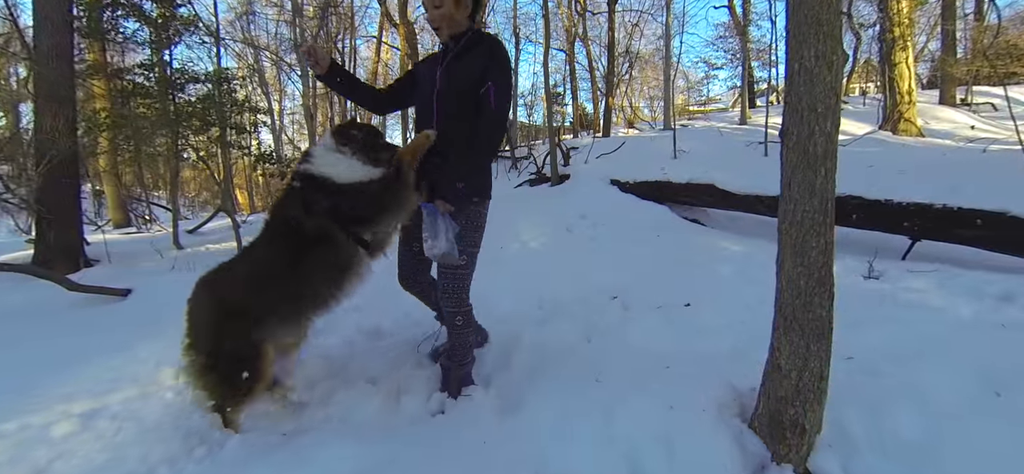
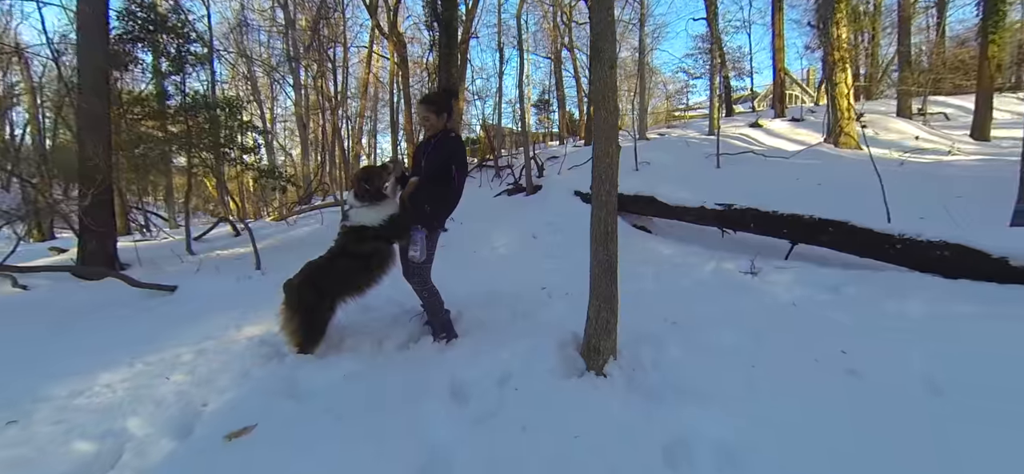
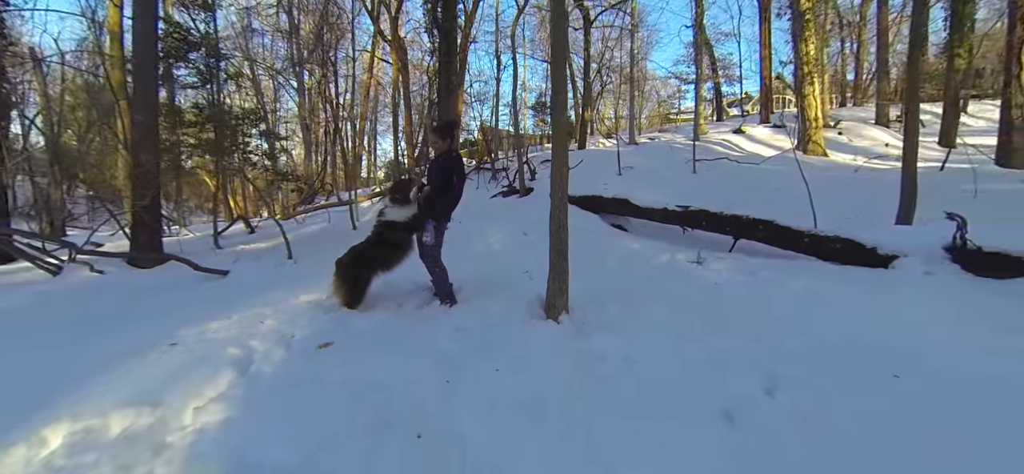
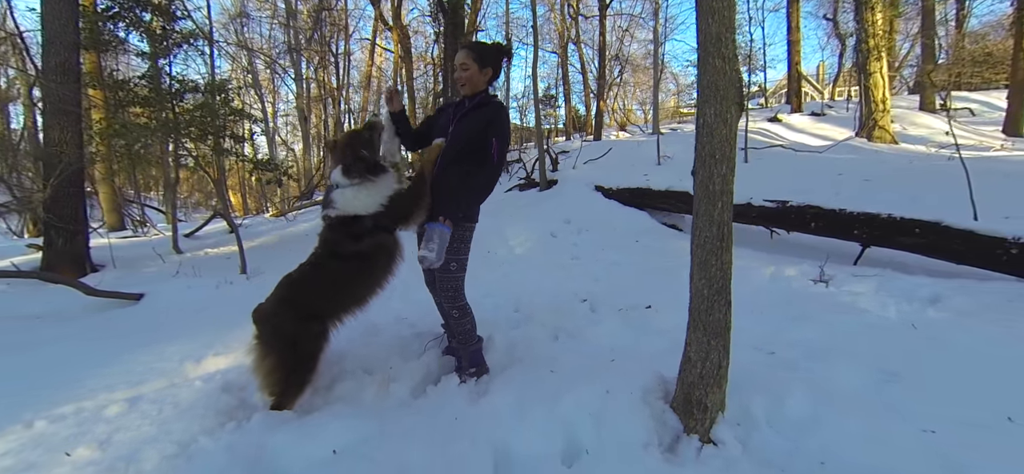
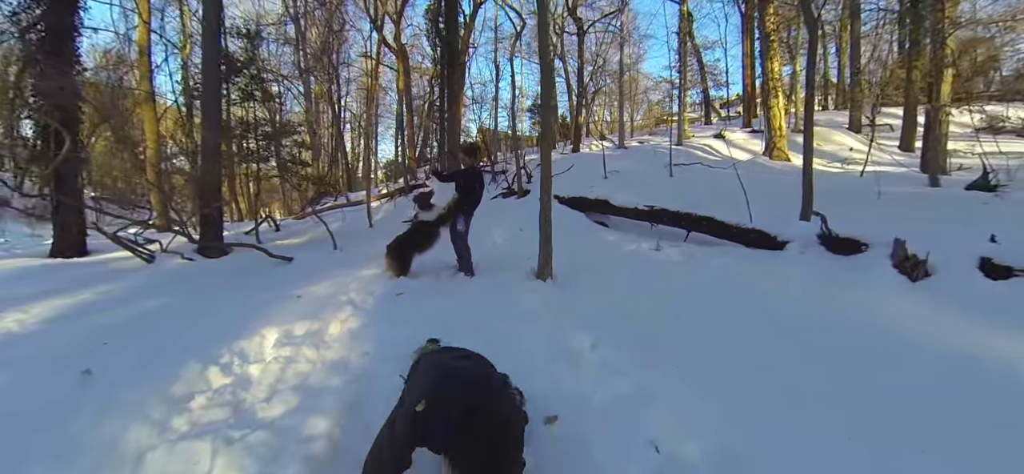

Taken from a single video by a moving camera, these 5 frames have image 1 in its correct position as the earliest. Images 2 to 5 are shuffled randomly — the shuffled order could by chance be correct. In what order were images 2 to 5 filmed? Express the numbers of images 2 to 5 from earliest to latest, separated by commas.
4, 2, 3, 5
